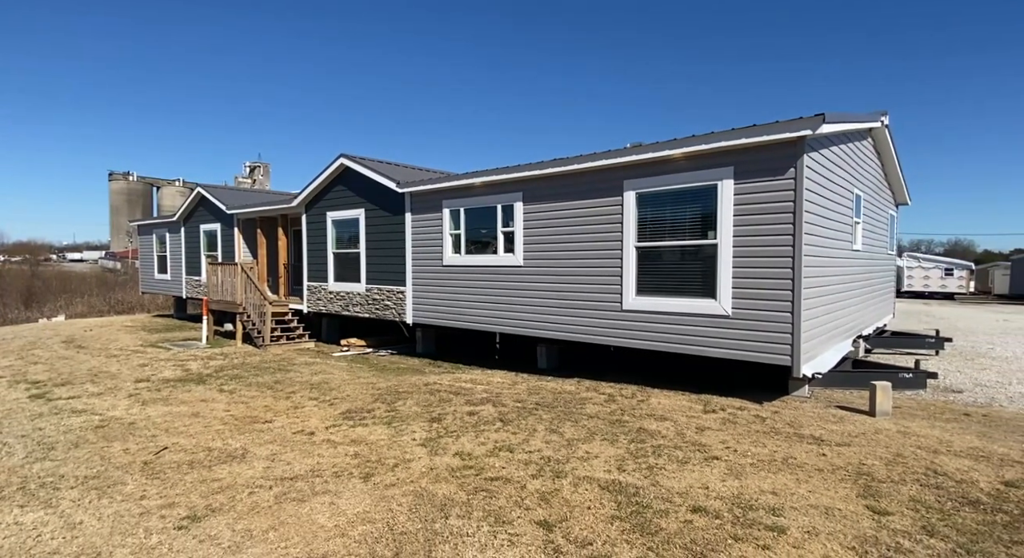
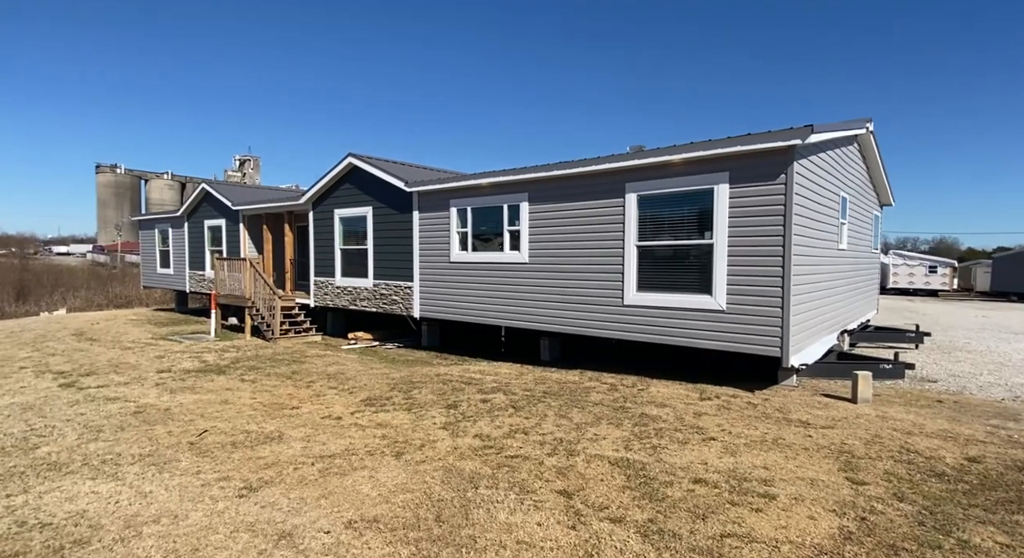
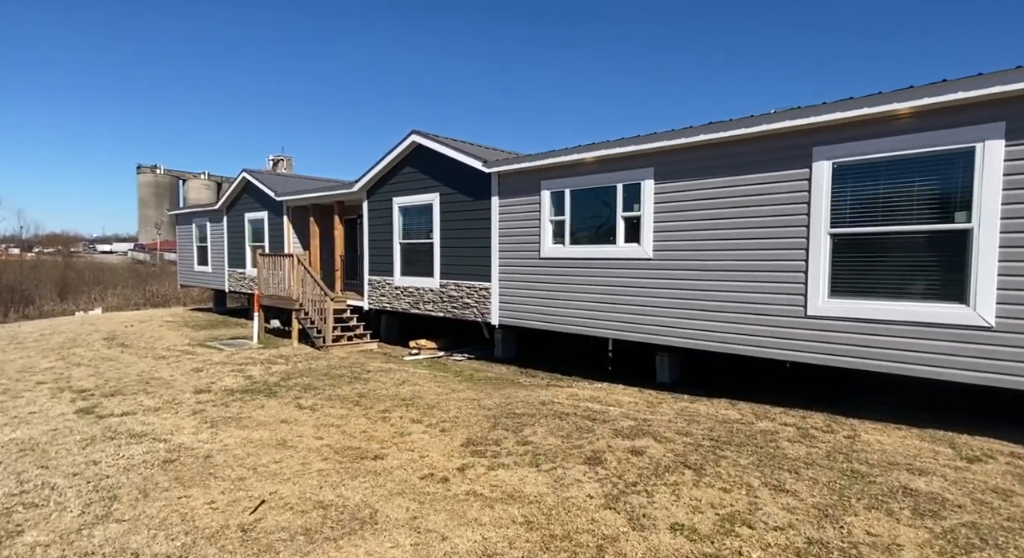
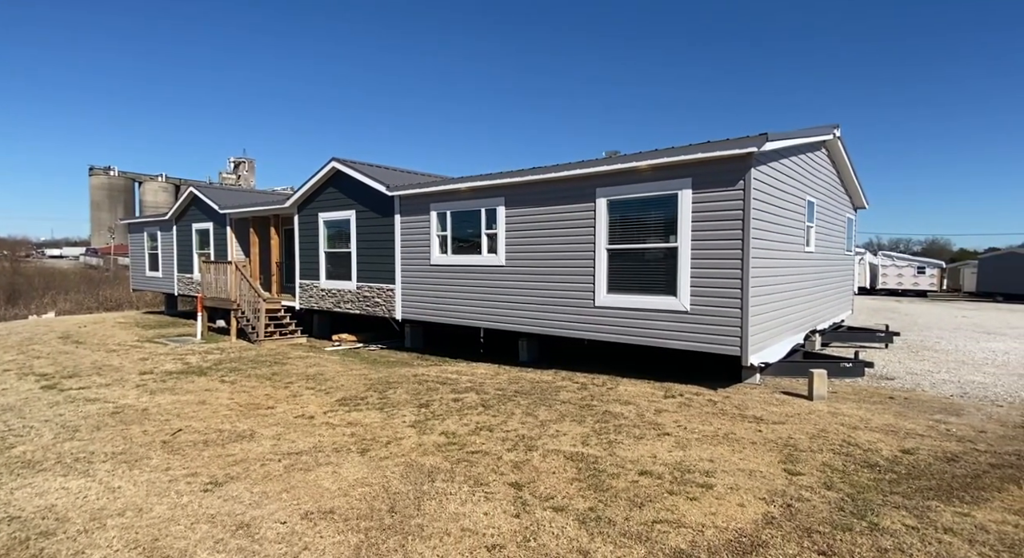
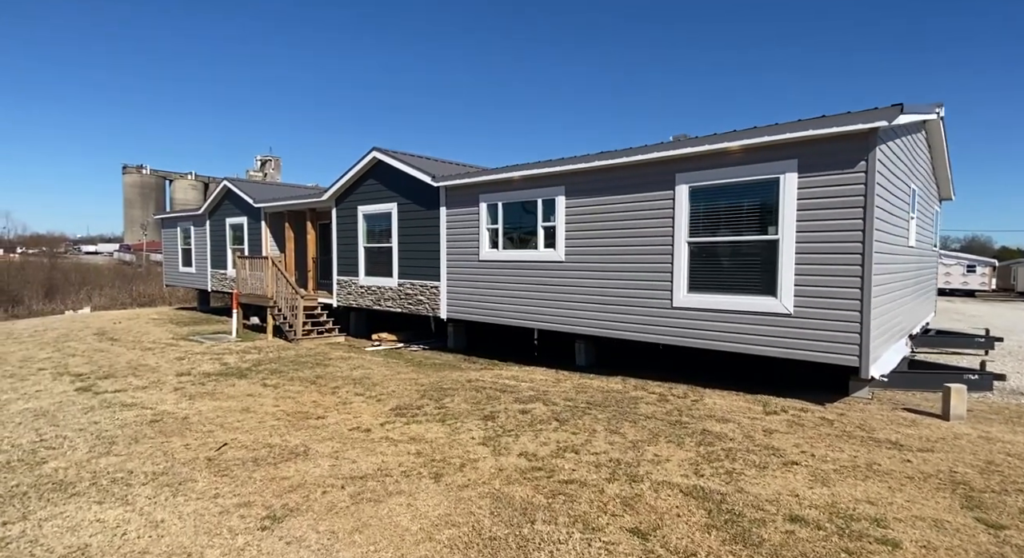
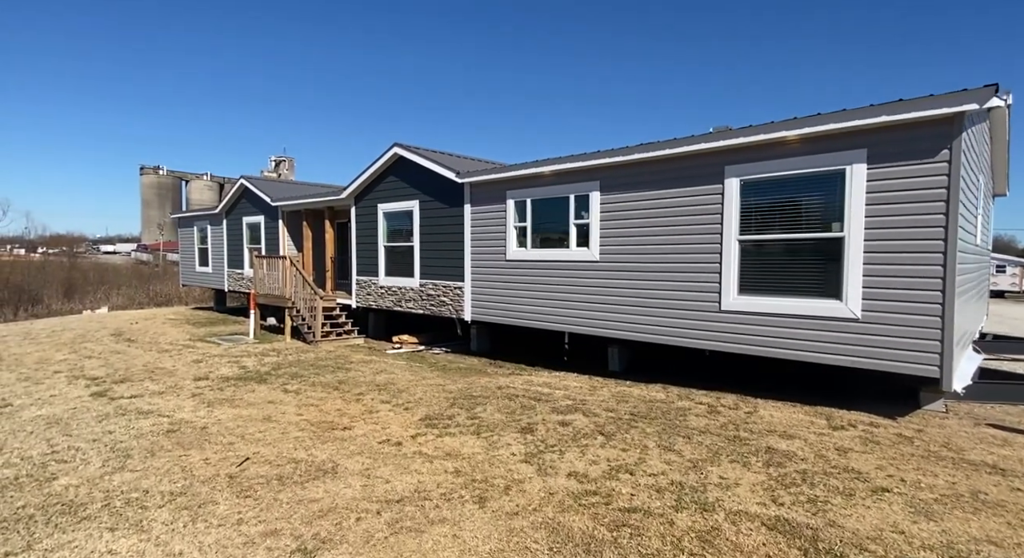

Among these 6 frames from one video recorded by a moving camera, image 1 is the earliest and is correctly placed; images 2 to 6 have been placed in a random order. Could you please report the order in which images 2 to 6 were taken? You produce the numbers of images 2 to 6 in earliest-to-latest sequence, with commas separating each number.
4, 2, 5, 6, 3
